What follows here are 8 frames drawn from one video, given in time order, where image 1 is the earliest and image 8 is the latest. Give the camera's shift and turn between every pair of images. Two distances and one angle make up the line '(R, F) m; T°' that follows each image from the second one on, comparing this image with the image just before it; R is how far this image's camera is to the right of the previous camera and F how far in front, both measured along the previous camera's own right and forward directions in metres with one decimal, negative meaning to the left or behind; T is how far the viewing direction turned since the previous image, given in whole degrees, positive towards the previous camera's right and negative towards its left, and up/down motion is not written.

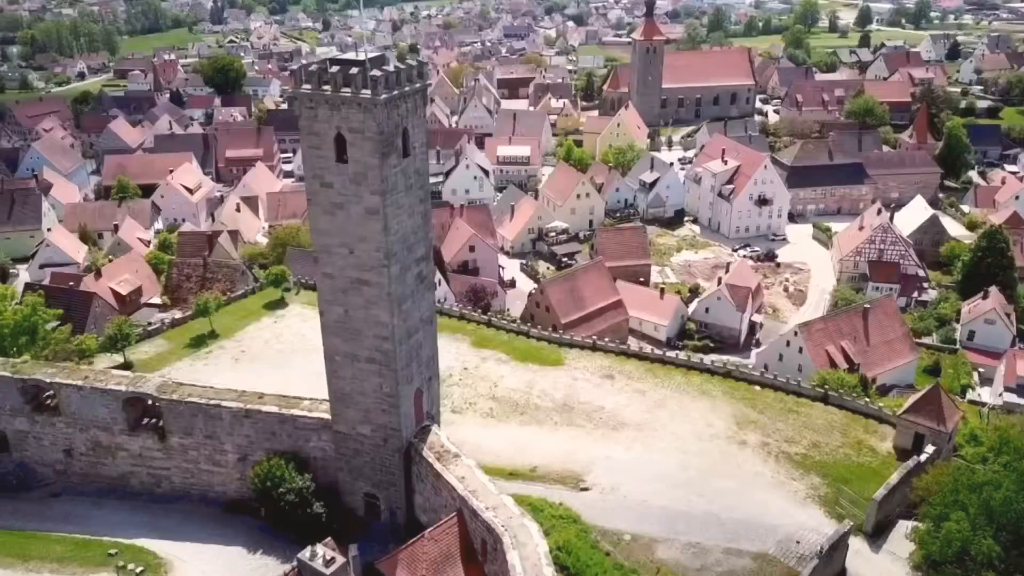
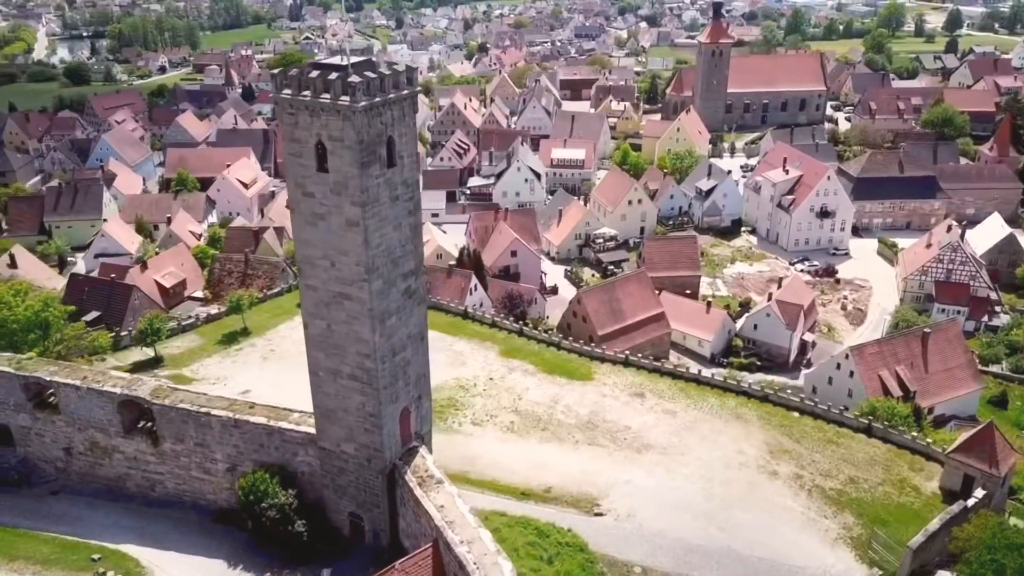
(+1.5, +1.1) m; -5°
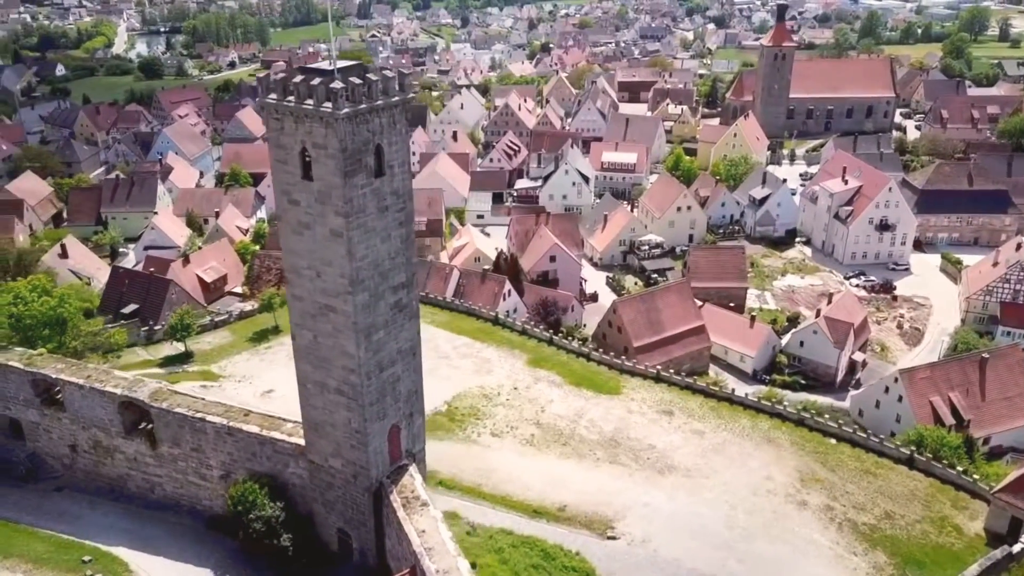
(+1.3, +0.8) m; -4°
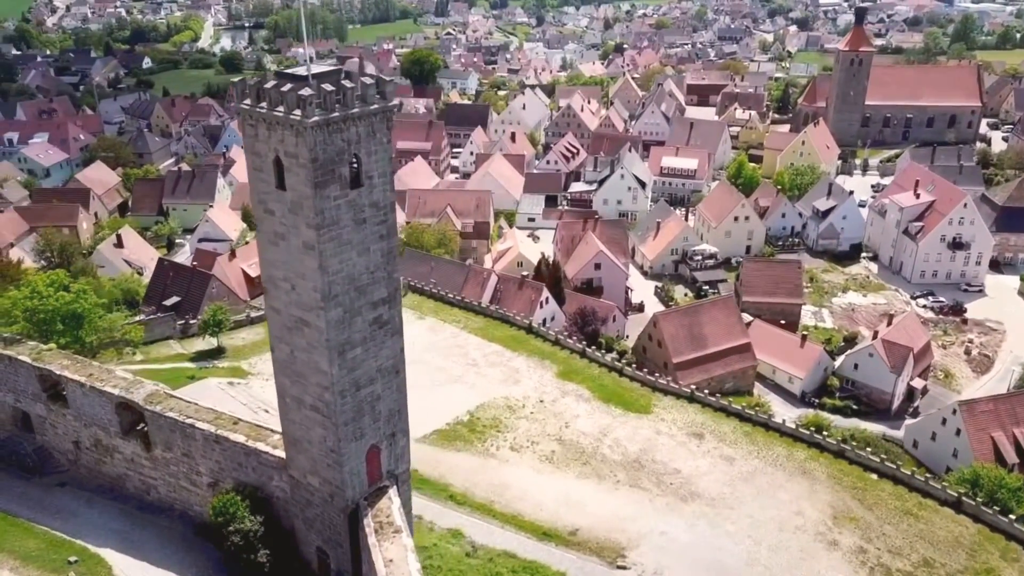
(+1.6, +1.0) m; -5°
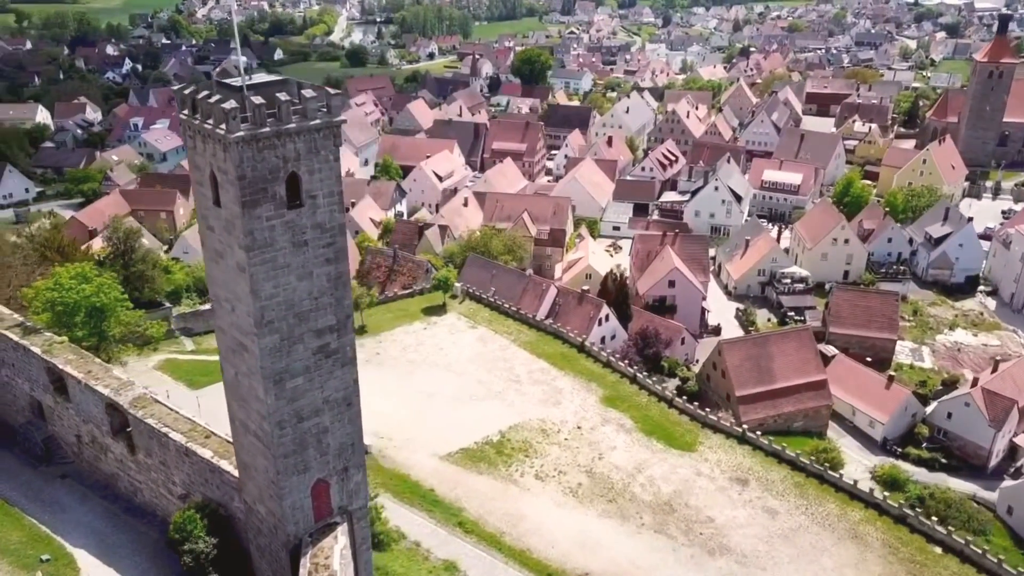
(+2.7, +1.7) m; -8°
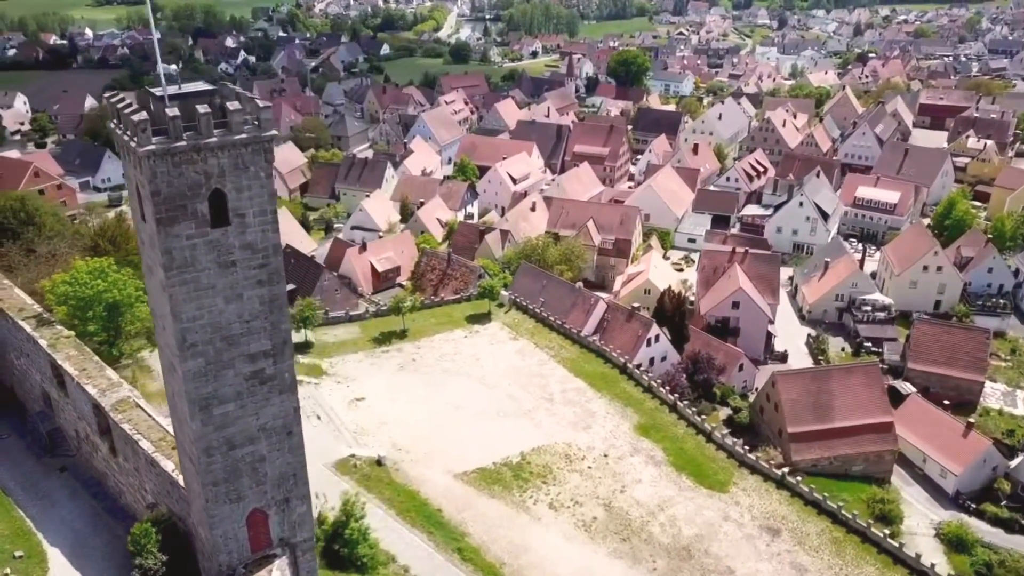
(+2.5, +1.4) m; -7°
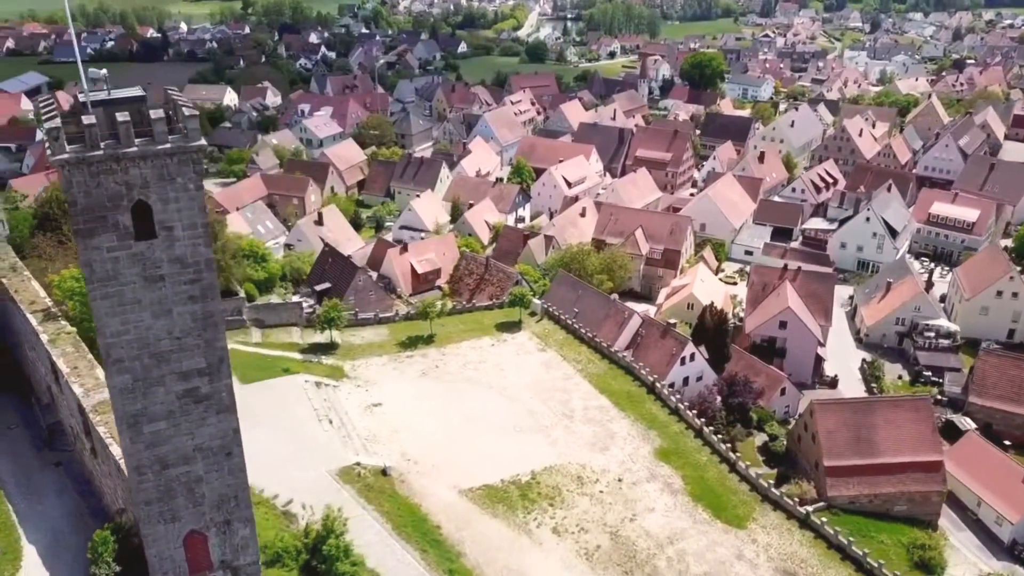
(+2.0, +1.1) m; -5°
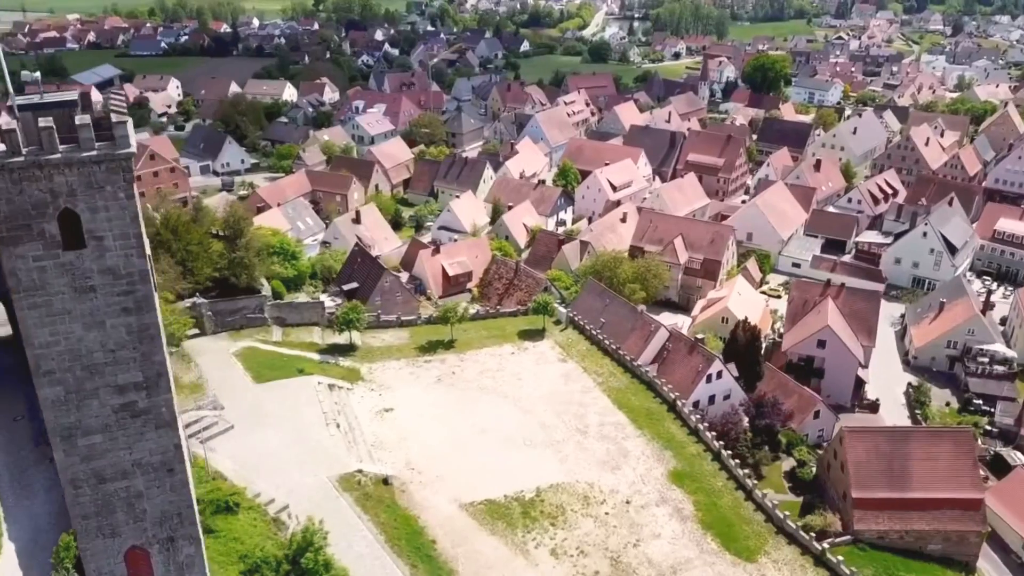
(+1.7, +0.9) m; -4°
